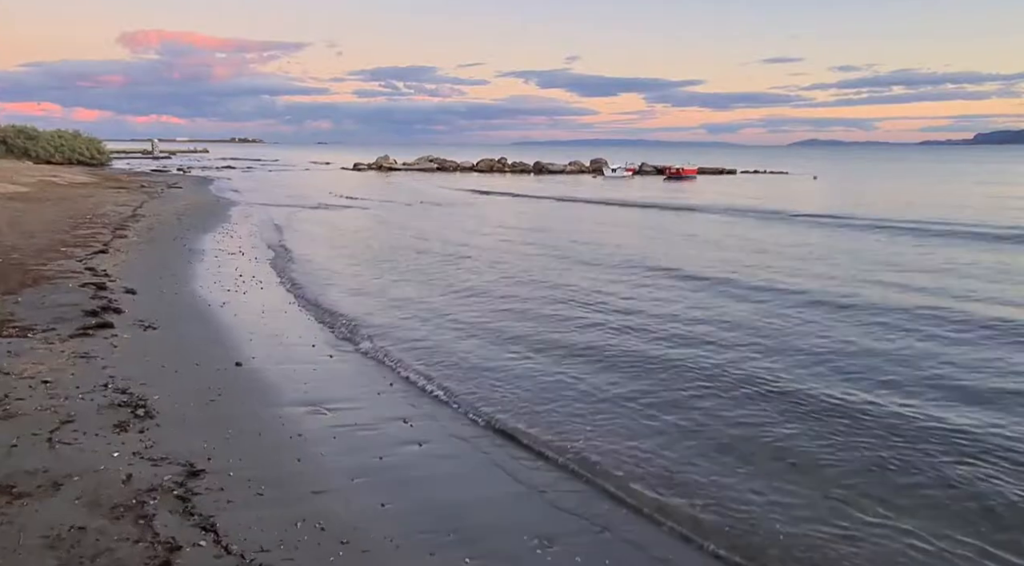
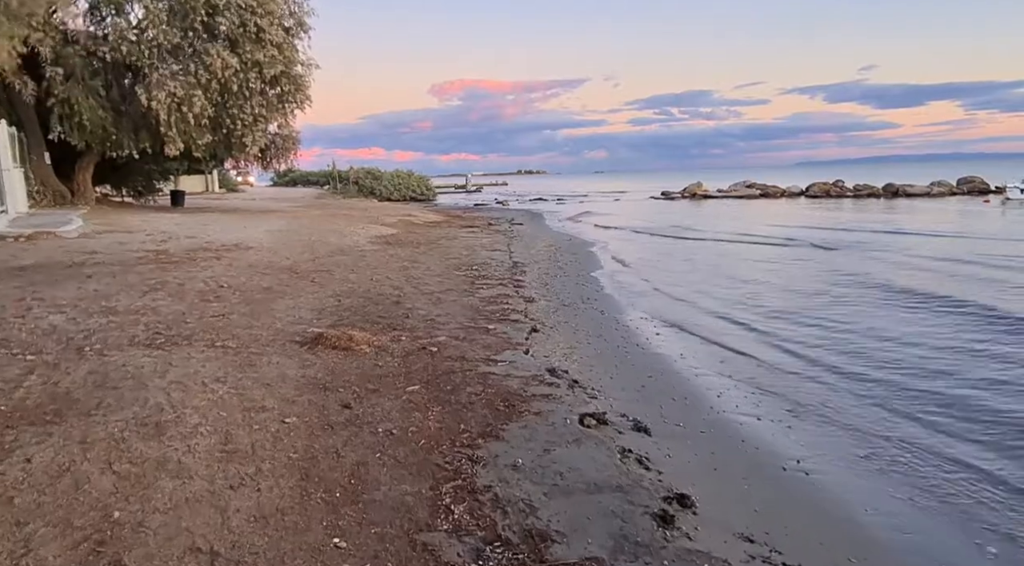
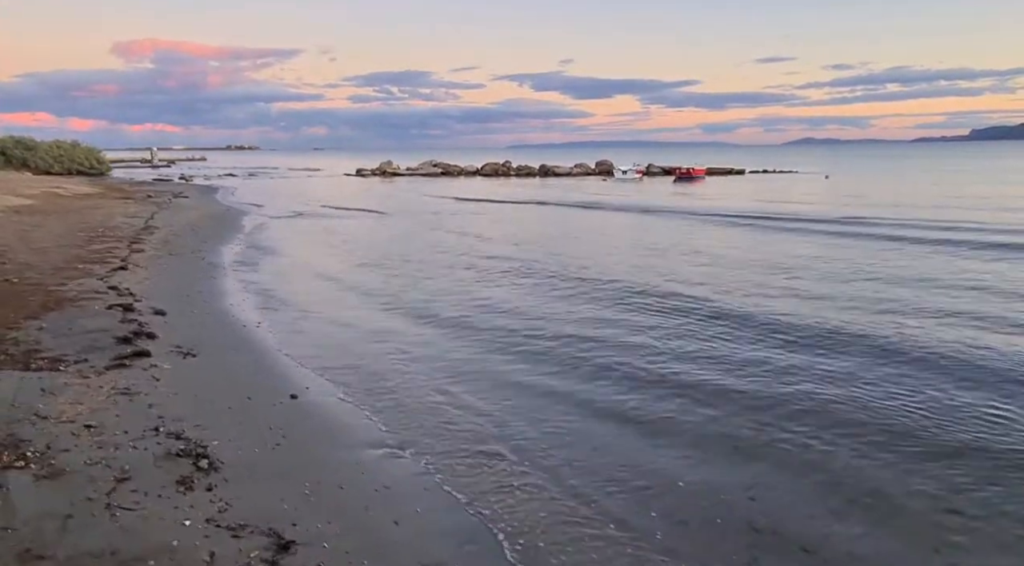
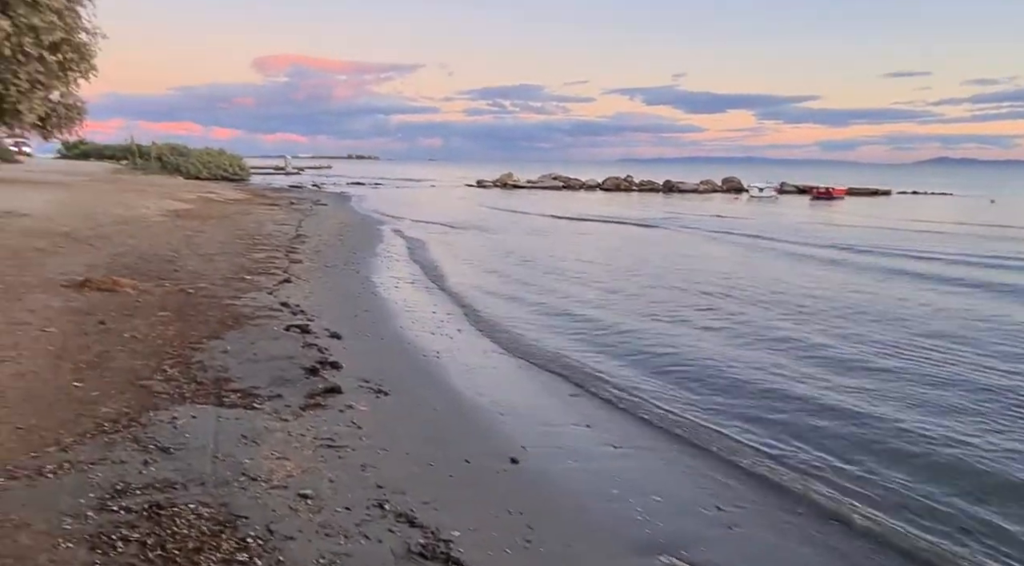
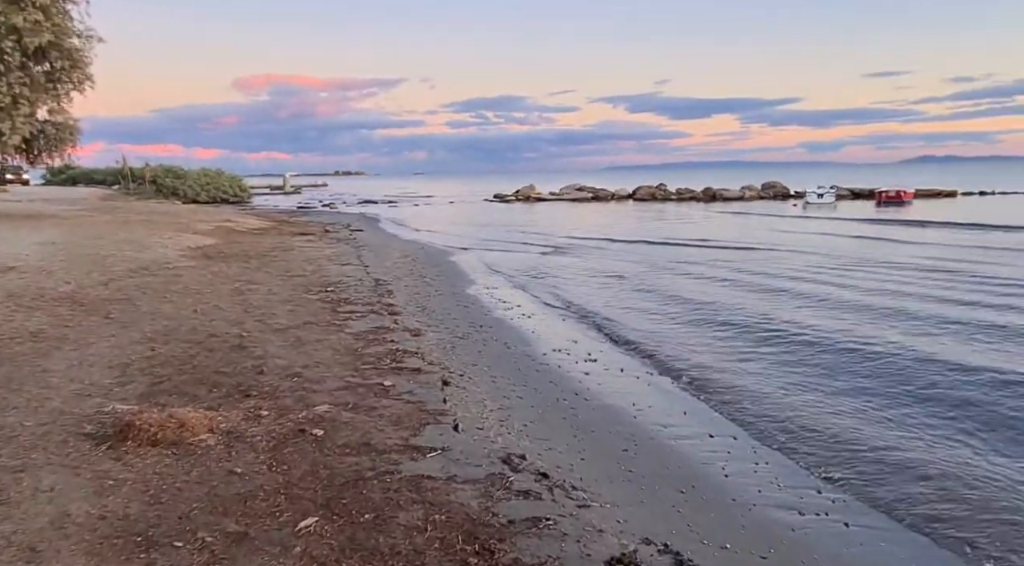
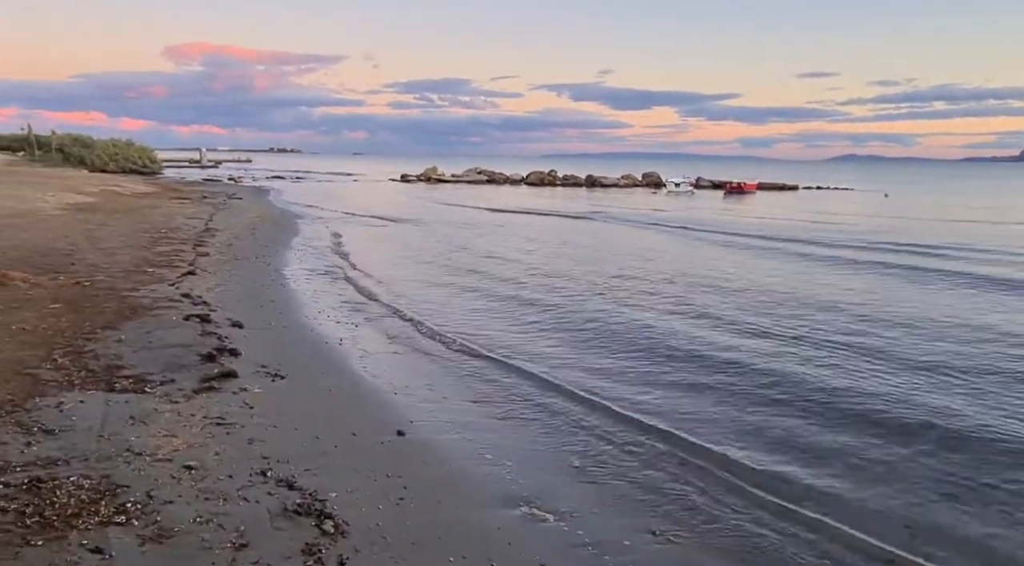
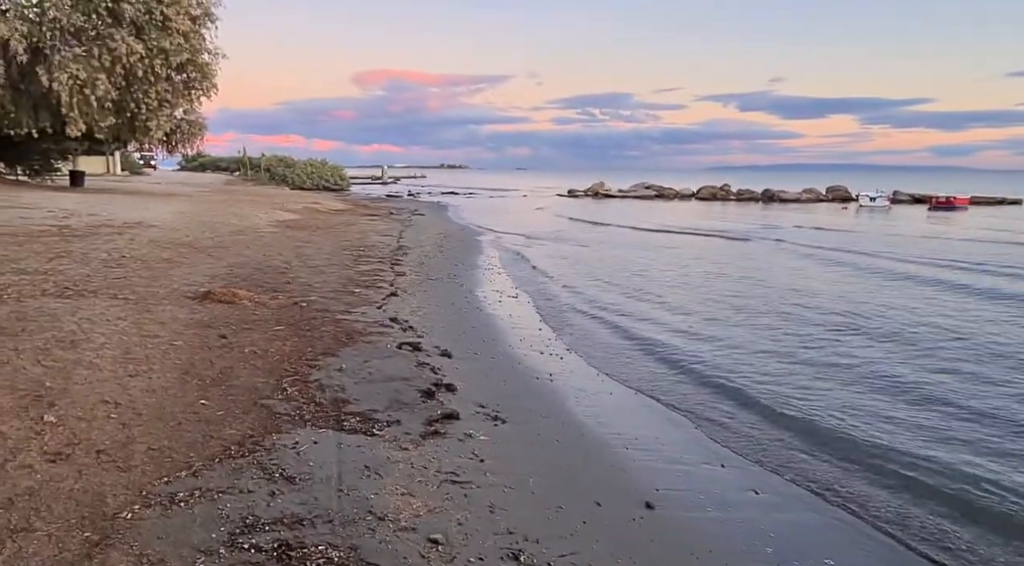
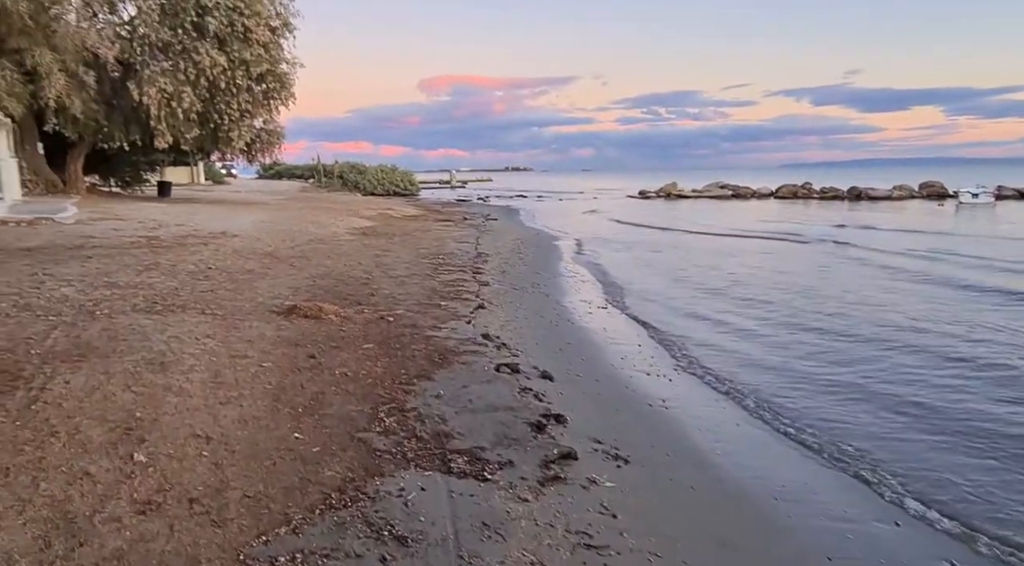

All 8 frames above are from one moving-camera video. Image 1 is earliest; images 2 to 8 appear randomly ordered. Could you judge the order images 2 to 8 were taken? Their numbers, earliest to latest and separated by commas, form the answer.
3, 6, 4, 7, 8, 2, 5
